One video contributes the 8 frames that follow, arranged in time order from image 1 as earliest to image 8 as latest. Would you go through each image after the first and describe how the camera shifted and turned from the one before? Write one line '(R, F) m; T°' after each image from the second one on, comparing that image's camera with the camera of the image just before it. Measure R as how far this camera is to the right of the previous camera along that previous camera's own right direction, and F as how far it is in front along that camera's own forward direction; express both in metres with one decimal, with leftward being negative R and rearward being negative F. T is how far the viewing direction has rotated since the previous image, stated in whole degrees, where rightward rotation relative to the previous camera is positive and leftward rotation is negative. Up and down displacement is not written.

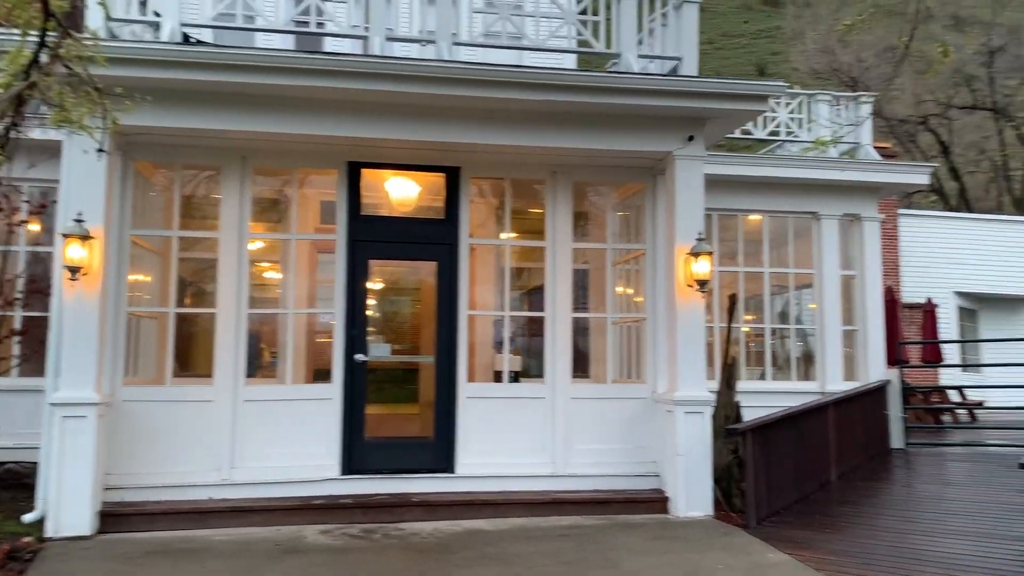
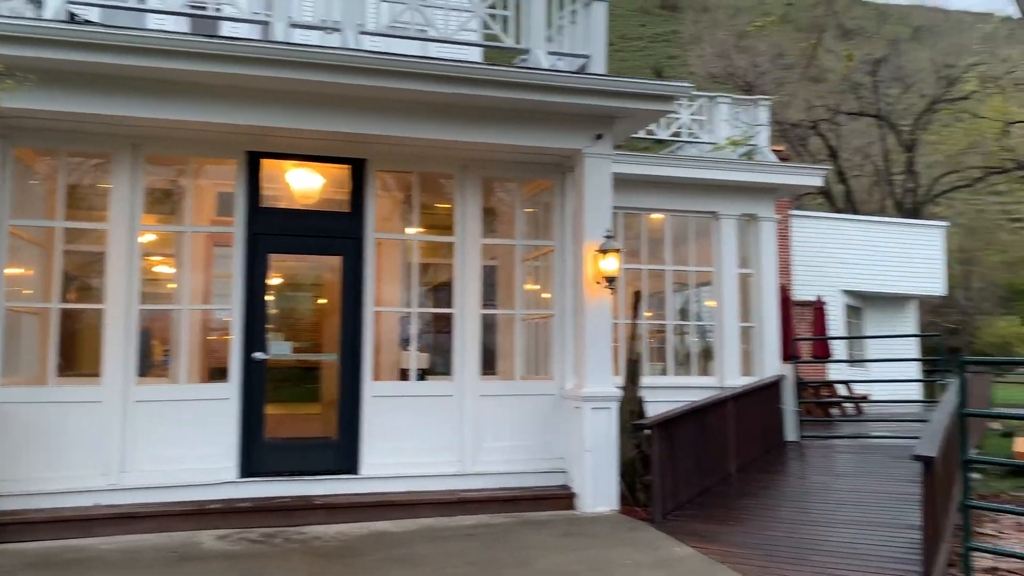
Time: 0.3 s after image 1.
(0.0, +0.1) m; +6°
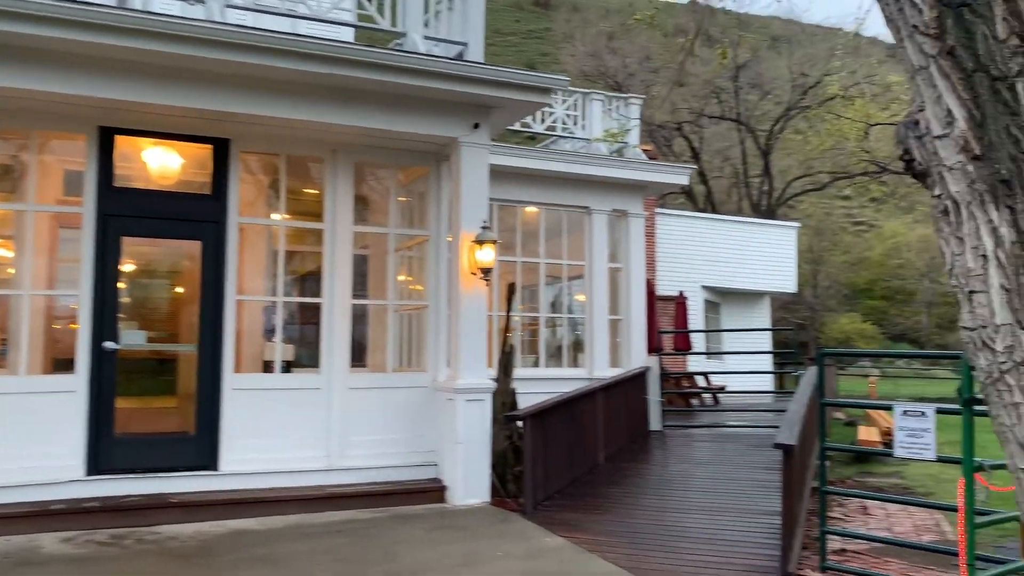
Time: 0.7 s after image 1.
(0.0, +0.1) m; +8°
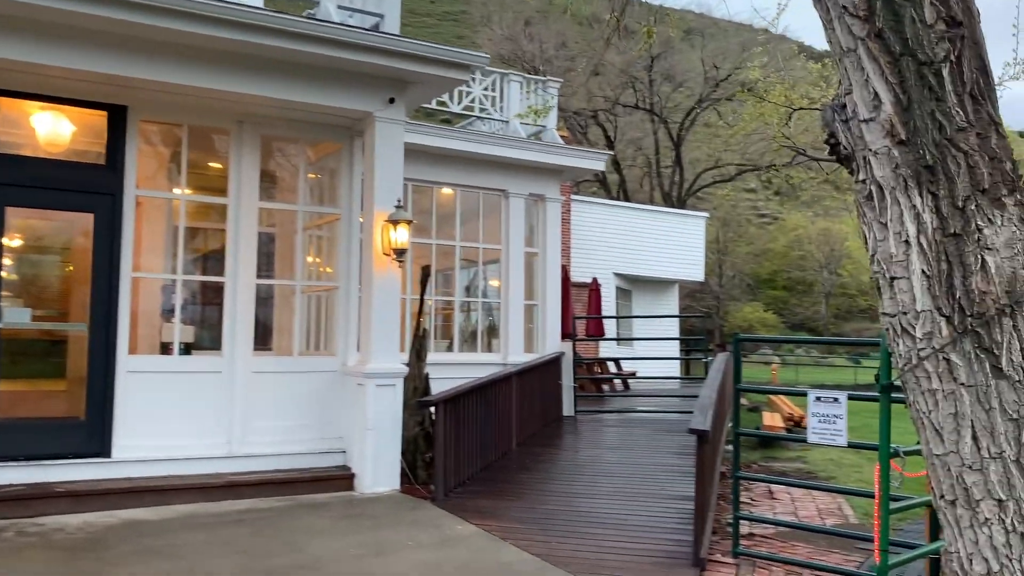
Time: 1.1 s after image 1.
(0.0, +0.1) m; +6°
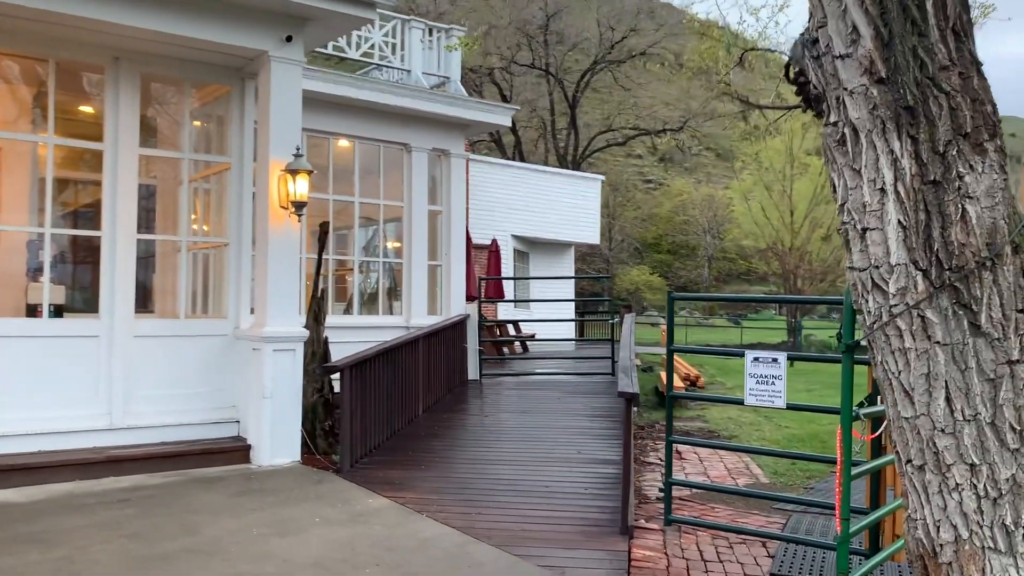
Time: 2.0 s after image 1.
(-0.1, +0.3) m; +7°
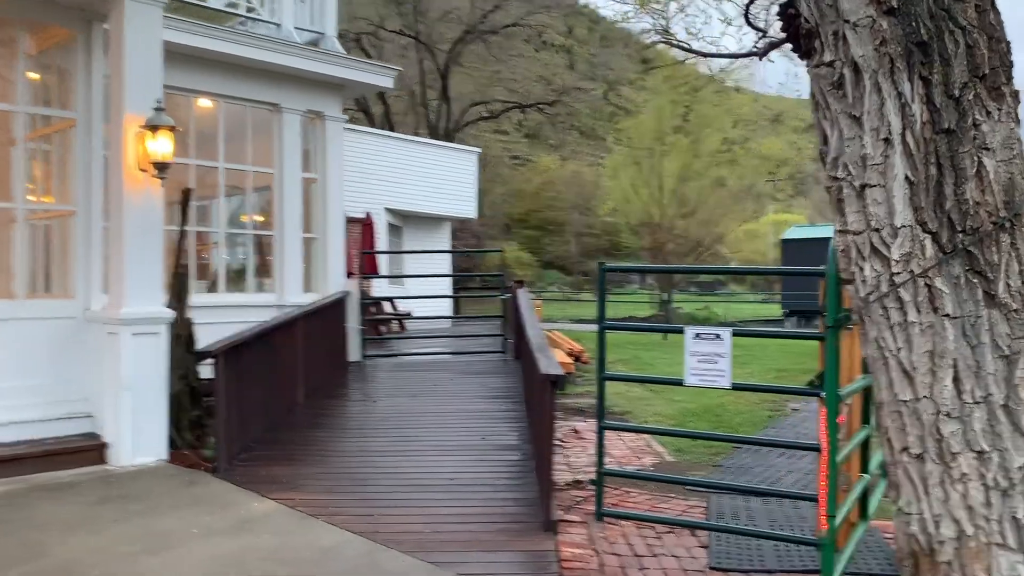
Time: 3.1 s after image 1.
(-0.2, +0.5) m; +9°
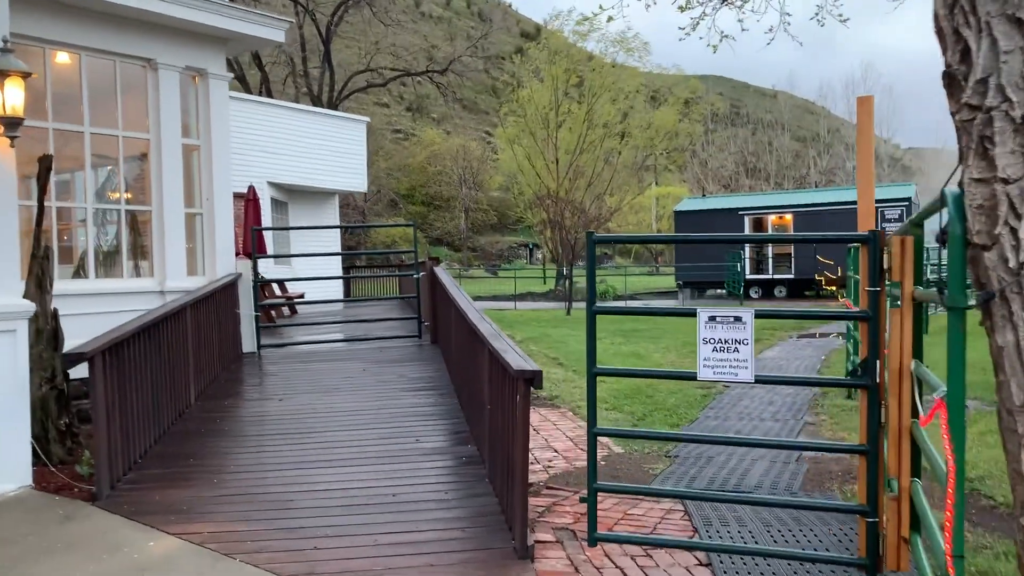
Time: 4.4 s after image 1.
(-0.3, +0.7) m; +8°
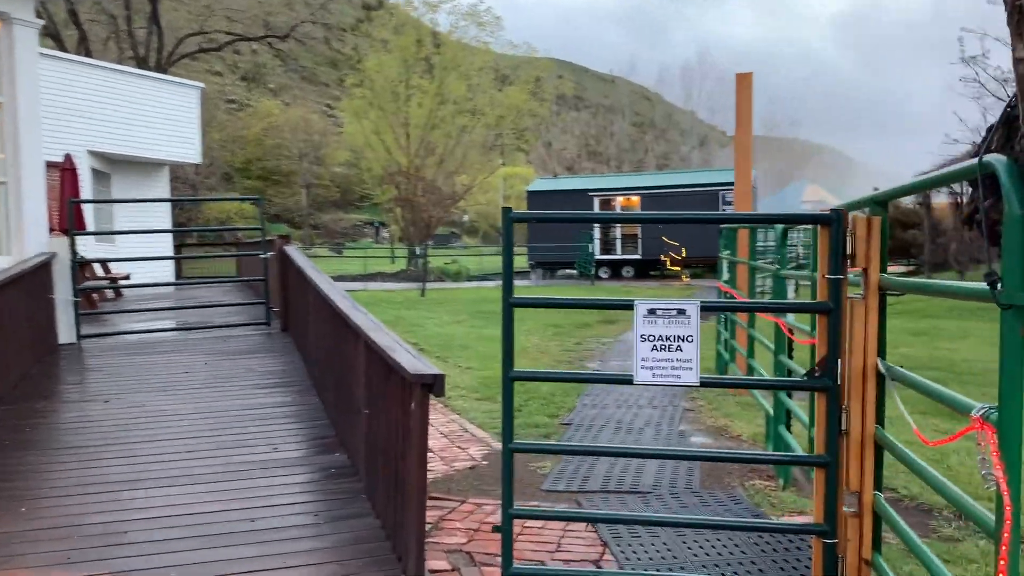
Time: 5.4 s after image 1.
(-0.1, +0.5) m; +10°
